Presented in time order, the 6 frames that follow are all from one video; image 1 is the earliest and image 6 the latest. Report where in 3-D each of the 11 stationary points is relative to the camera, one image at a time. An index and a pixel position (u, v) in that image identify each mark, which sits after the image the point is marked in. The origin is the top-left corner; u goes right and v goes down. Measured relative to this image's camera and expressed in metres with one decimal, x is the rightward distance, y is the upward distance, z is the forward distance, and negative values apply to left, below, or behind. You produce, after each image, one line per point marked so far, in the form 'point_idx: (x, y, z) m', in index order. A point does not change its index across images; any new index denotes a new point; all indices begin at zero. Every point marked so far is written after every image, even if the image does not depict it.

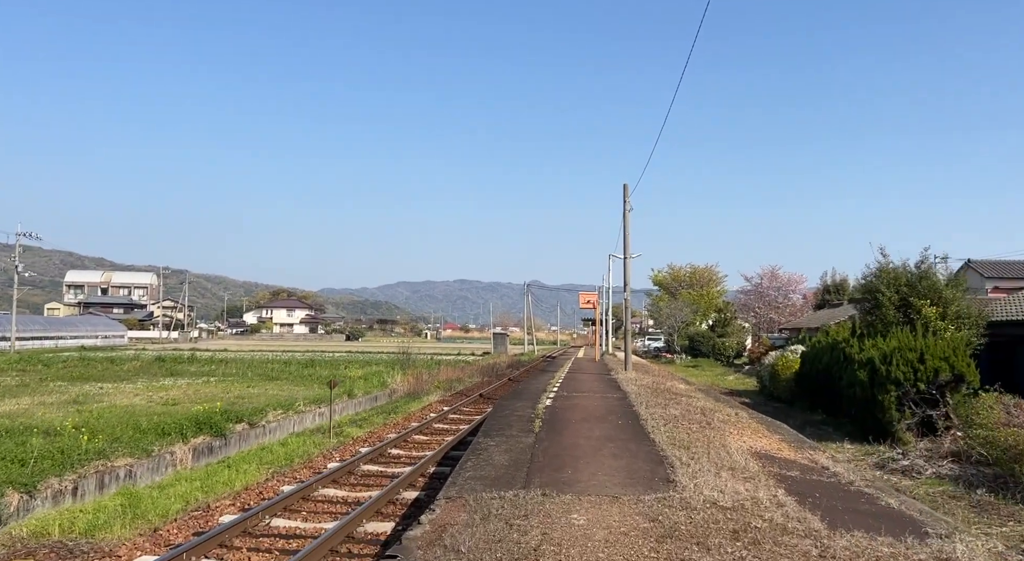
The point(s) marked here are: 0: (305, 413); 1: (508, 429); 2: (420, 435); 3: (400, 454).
0: (-4.7, -3.0, +19.3) m
1: (-0.1, -1.8, +10.2) m
2: (-1.7, -2.8, +15.7) m
3: (-1.7, -2.7, +13.1) m
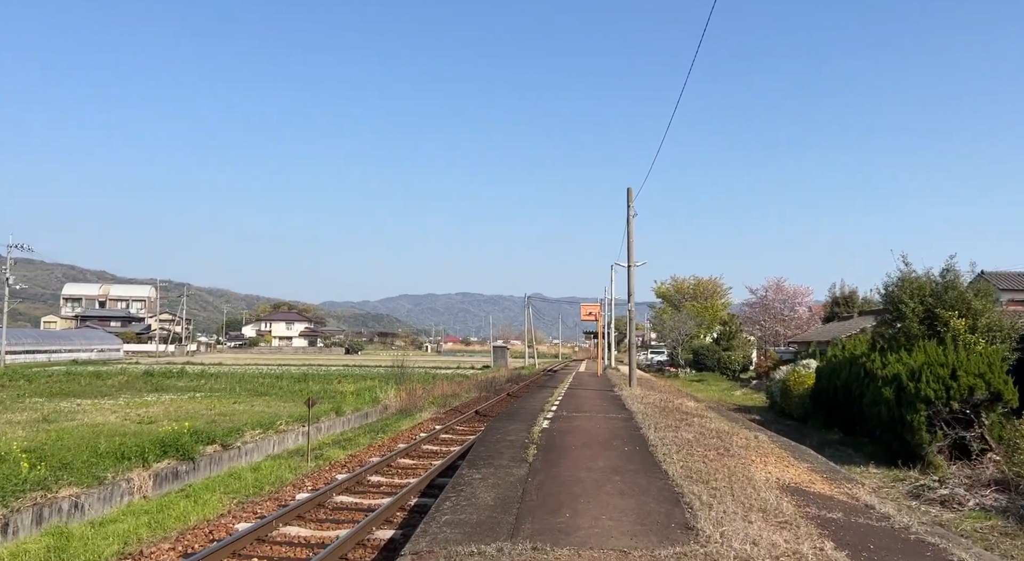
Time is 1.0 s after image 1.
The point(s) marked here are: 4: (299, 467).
0: (-4.7, -3.2, +17.9) m
1: (-0.2, -1.8, +8.8) m
2: (-1.8, -3.0, +14.3) m
3: (-1.8, -2.8, +11.8) m
4: (-3.4, -3.0, +13.9) m
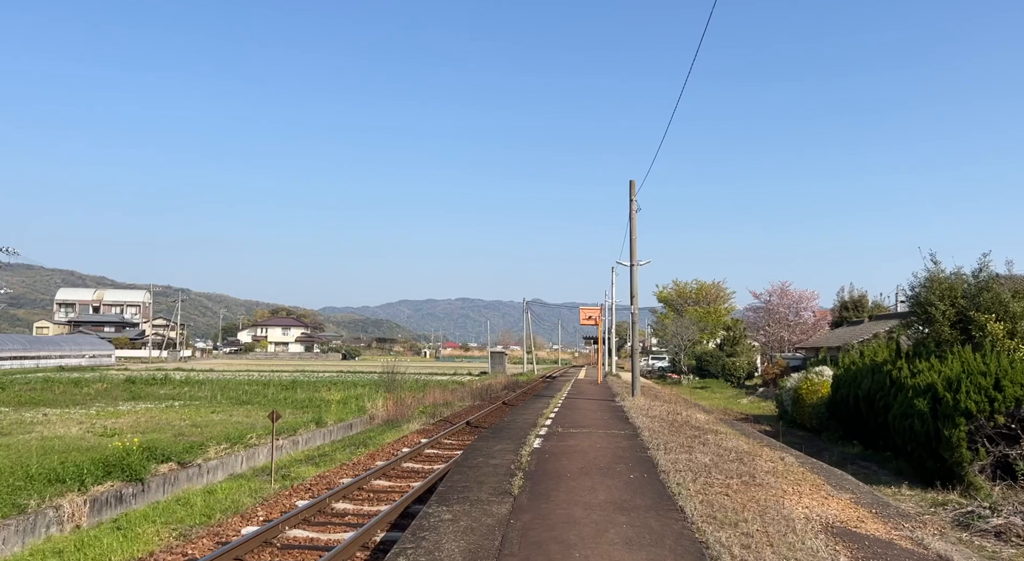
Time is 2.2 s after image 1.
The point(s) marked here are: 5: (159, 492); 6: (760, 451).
0: (-4.9, -3.2, +16.3) m
1: (-0.3, -1.8, +7.3) m
2: (-1.9, -3.0, +12.7) m
3: (-2.0, -2.7, +10.2) m
4: (-3.6, -3.0, +12.3) m
5: (-5.1, -3.1, +12.5) m
6: (+3.0, -2.1, +10.3) m
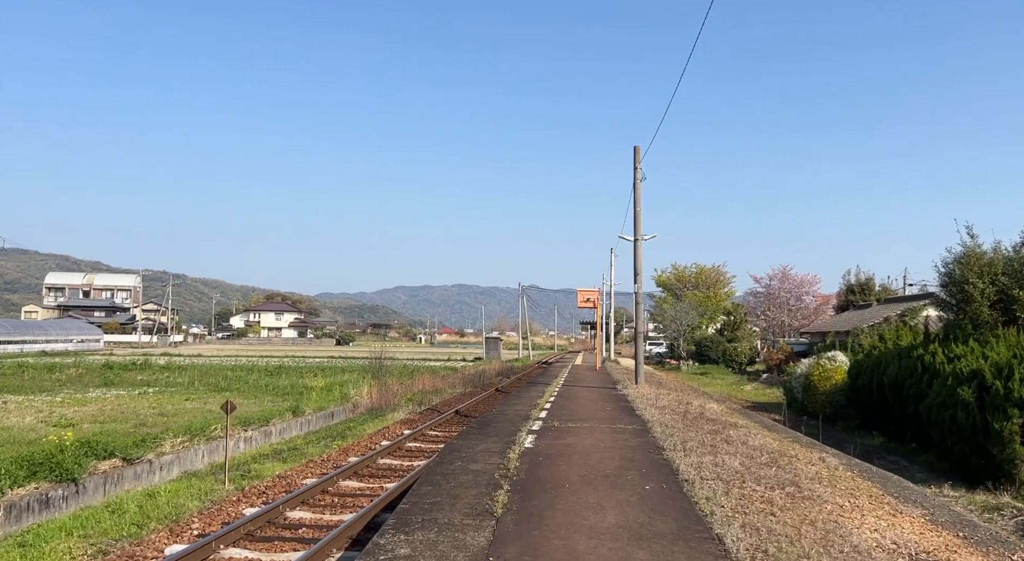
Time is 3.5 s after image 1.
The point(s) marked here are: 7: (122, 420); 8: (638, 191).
0: (-5.1, -2.8, +14.7) m
1: (-0.4, -1.5, +5.6) m
2: (-2.1, -2.6, +11.1) m
3: (-2.1, -2.4, +8.5) m
4: (-3.7, -2.6, +10.7) m
5: (-5.3, -2.7, +10.8) m
6: (+2.9, -1.7, +8.7) m
7: (-8.4, -3.0, +18.5) m
8: (+2.8, +2.0, +19.2) m
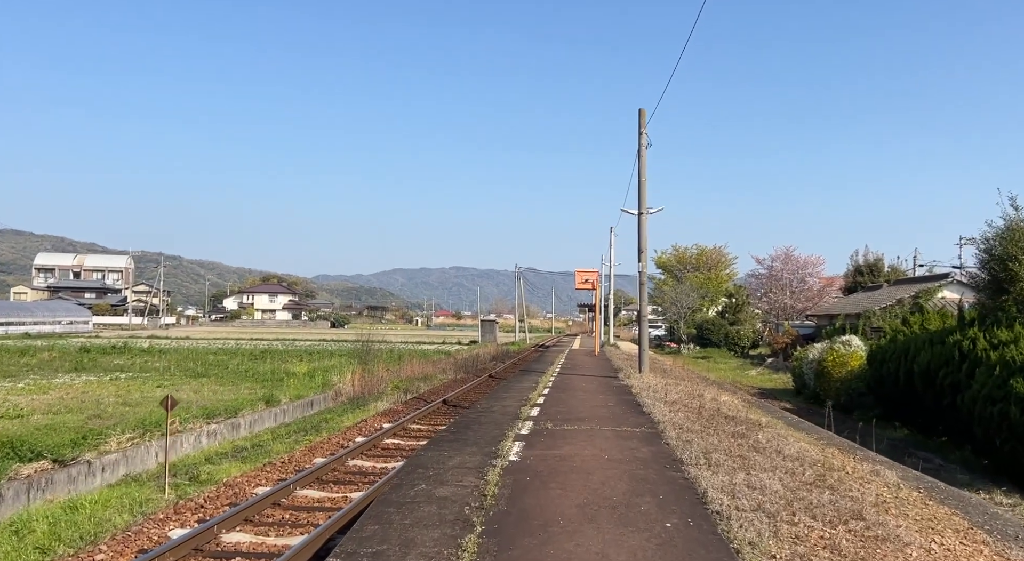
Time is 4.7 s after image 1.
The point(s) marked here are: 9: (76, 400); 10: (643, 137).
0: (-5.2, -2.4, +13.1) m
1: (-0.6, -1.3, +4.0) m
2: (-2.2, -2.3, +9.5) m
3: (-2.2, -2.2, +7.0) m
4: (-3.9, -2.4, +9.1) m
5: (-5.4, -2.4, +9.3) m
6: (+2.7, -1.5, +7.2) m
7: (-8.6, -2.6, +17.0) m
8: (+2.6, +2.4, +17.5) m
9: (-10.0, -2.7, +19.6) m
10: (+2.6, +2.9, +17.3) m
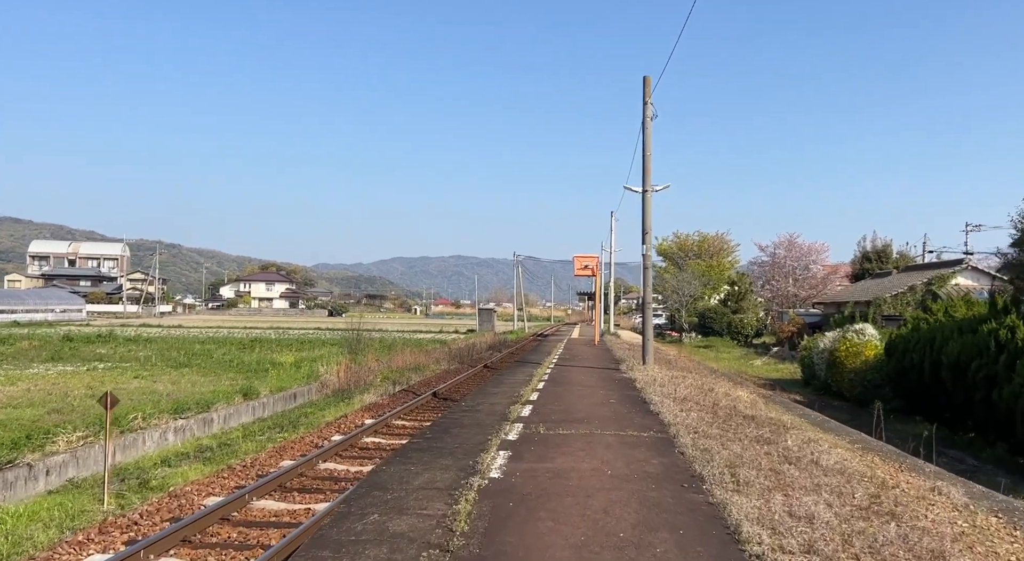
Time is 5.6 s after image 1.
0: (-5.3, -2.2, +12.0) m
1: (-0.7, -1.2, +2.8) m
2: (-2.3, -2.1, +8.4) m
3: (-2.3, -2.0, +5.8) m
4: (-4.0, -2.2, +7.9) m
5: (-5.5, -2.2, +8.1) m
6: (+2.6, -1.3, +6.0) m
7: (-8.7, -2.3, +15.8) m
8: (+2.5, +2.7, +16.3) m
9: (-10.1, -2.4, +18.4) m
10: (+2.5, +3.1, +16.1) m
